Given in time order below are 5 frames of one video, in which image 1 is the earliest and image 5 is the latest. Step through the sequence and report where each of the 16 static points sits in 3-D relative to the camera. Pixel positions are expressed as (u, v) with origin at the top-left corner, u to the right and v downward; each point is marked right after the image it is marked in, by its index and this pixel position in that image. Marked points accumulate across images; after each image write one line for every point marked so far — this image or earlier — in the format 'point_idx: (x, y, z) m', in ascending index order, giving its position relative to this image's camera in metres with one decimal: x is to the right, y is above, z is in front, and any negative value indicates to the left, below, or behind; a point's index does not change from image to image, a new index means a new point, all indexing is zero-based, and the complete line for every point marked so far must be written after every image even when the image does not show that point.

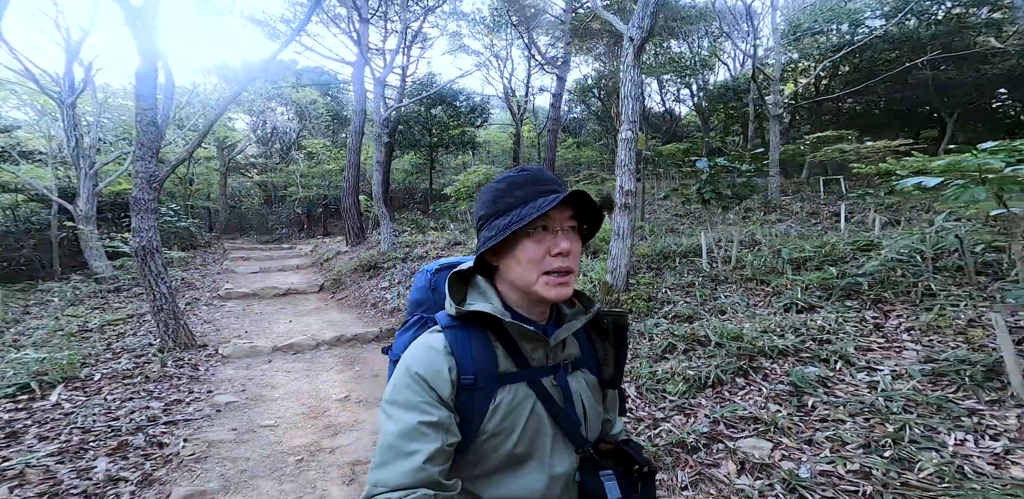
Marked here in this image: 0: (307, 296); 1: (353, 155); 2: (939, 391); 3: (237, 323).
0: (-3.8, -0.9, +8.4) m
1: (-4.3, +2.4, +12.0) m
2: (+2.5, -0.8, +2.8) m
3: (-3.9, -1.1, +6.6) m
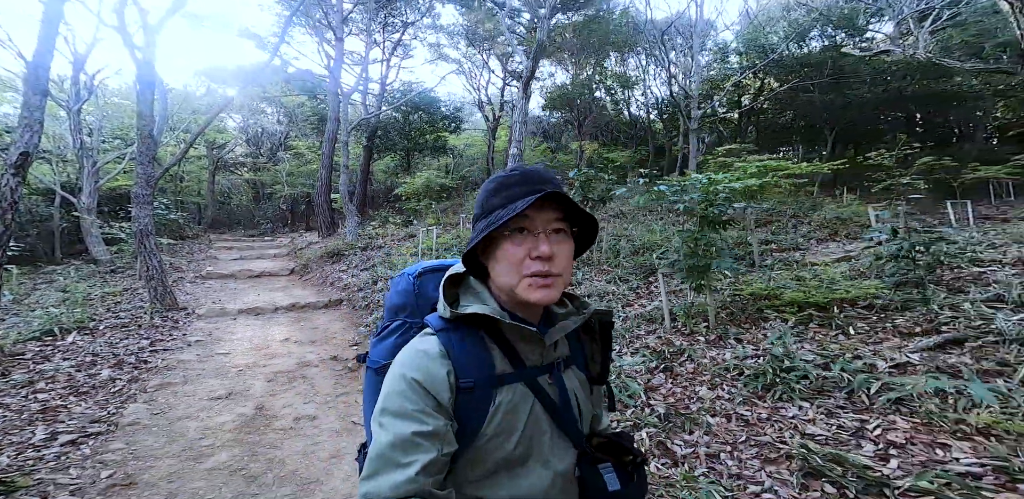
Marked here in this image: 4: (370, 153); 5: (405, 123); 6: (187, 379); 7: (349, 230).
0: (-5.1, -0.6, +10.0) m
1: (-5.6, +2.6, +13.6) m
2: (+1.2, -0.7, +4.4) m
3: (-5.3, -0.8, +8.2) m
4: (-5.2, +3.5, +16.6) m
5: (-3.8, +4.5, +16.5) m
6: (-3.3, -1.3, +4.6) m
7: (-4.3, +0.5, +11.9) m
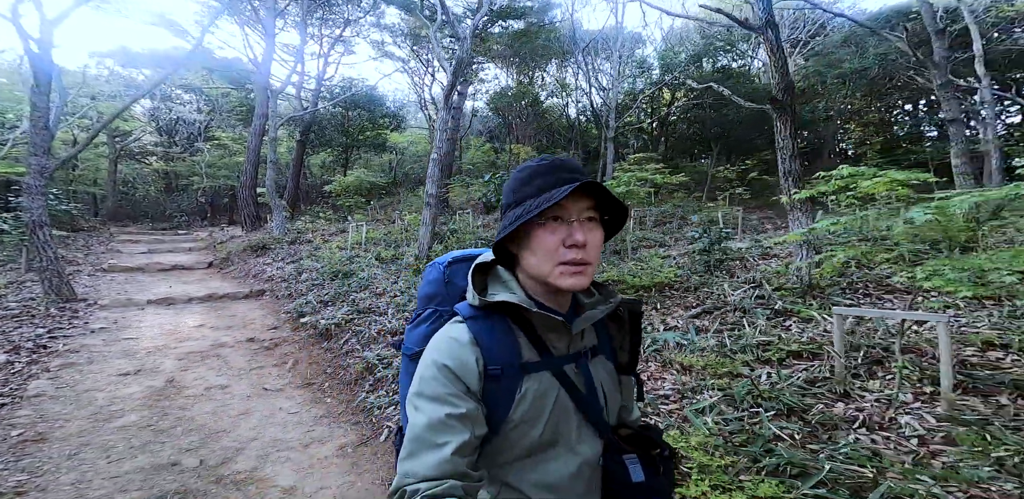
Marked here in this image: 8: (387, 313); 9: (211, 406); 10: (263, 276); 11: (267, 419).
0: (-6.8, -0.5, +10.1) m
1: (-7.6, +2.8, +13.7) m
2: (0.0, -0.6, +5.2) m
3: (-6.8, -0.7, +8.3) m
4: (-7.5, +3.7, +16.6) m
5: (-6.1, +4.7, +16.7) m
6: (-4.4, -1.2, +5.0) m
7: (-6.1, +0.6, +12.1) m
8: (-1.5, -0.7, +5.5) m
9: (-2.6, -1.4, +4.0) m
10: (-4.8, -0.5, +8.8) m
11: (-2.0, -1.4, +3.8) m
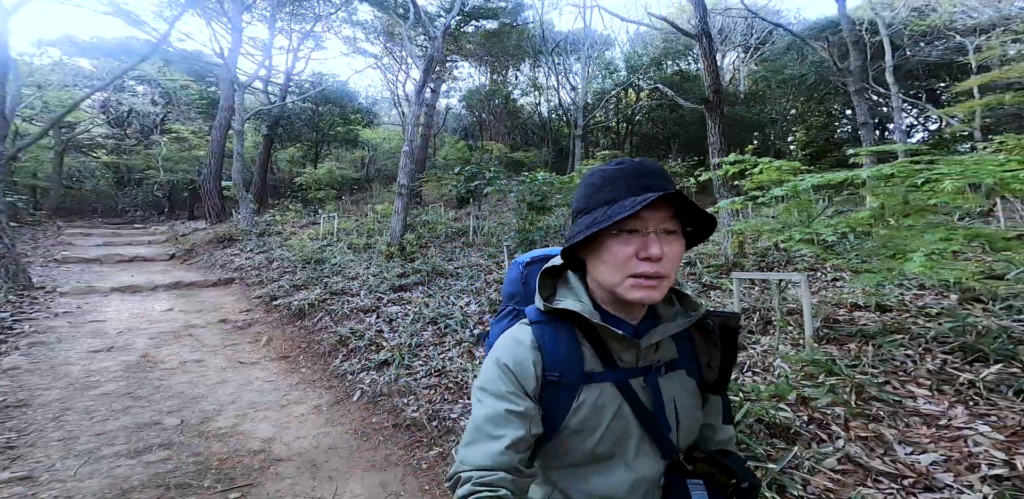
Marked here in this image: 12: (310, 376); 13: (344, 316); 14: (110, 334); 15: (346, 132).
0: (-7.5, -0.3, +10.1) m
1: (-8.5, +3.0, +13.6) m
2: (-0.4, -0.4, +5.6) m
3: (-7.4, -0.5, +8.3) m
4: (-8.5, +3.9, +16.6) m
5: (-7.1, +4.9, +16.7) m
6: (-4.8, -1.0, +5.1) m
7: (-6.9, +0.8, +12.1) m
8: (-1.9, -0.5, +5.8) m
9: (-2.9, -1.2, +4.2) m
10: (-5.3, -0.3, +8.9) m
11: (-2.3, -1.2, +4.1) m
12: (-1.9, -1.2, +4.3) m
13: (-1.9, -0.7, +5.2) m
14: (-4.5, -1.0, +5.3) m
15: (-6.2, +4.4, +17.3) m
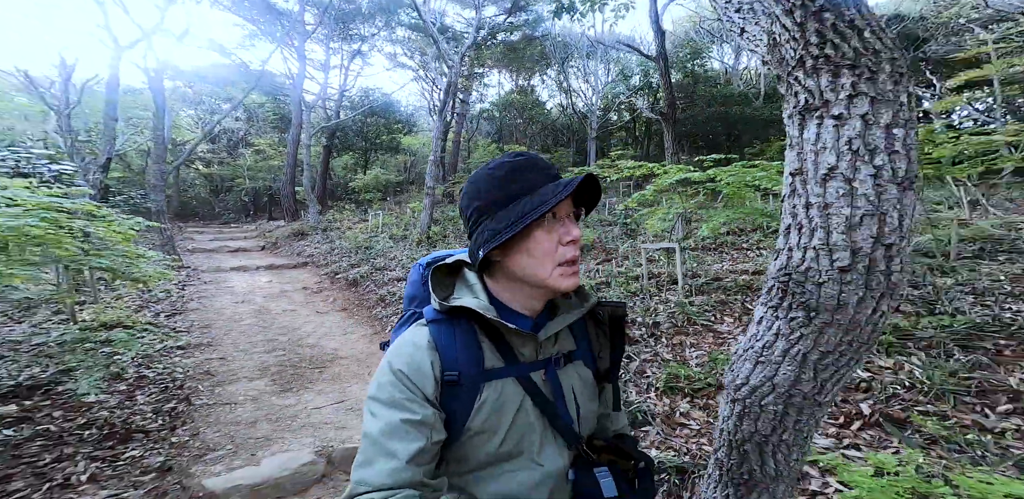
0: (-7.1, 0.0, +12.9) m
1: (-7.7, +3.3, +16.4) m
2: (-0.5, -0.2, +7.6) m
3: (-7.2, -0.3, +11.1) m
4: (-7.5, +4.2, +19.4) m
5: (-6.1, +5.2, +19.3) m
6: (-4.9, -0.8, +7.6) m
7: (-6.3, +1.1, +14.8) m
8: (-2.0, -0.3, +8.0) m
9: (-3.2, -1.0, +6.6) m
10: (-5.1, -0.1, +11.5) m
11: (-2.6, -1.0, +6.4) m
12: (-2.1, -1.0, +6.5) m
13: (-2.1, -0.5, +7.4) m
14: (-4.6, -0.8, +7.8) m
15: (-5.1, +4.8, +19.8) m
